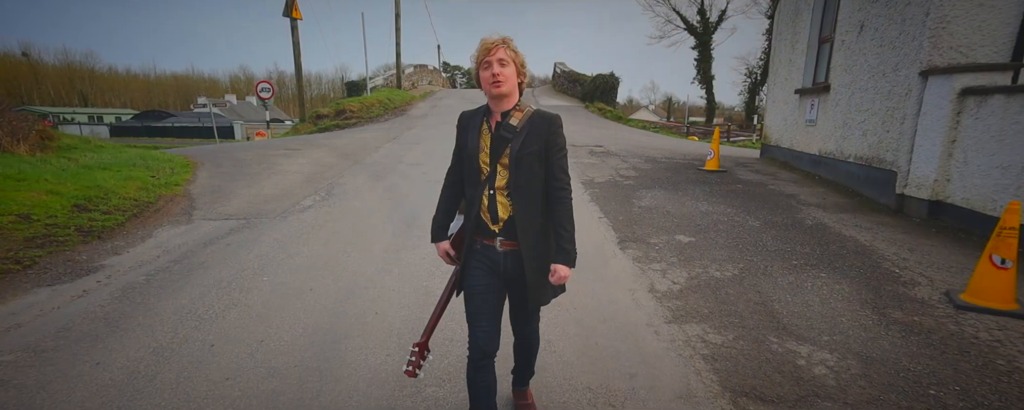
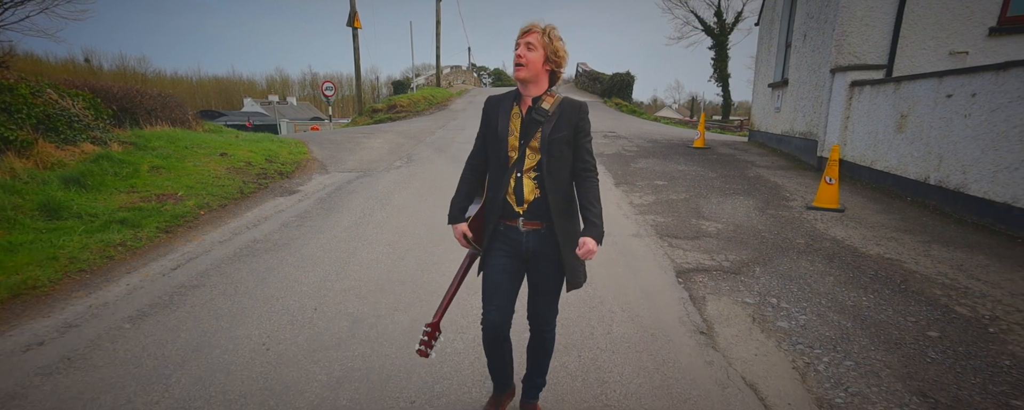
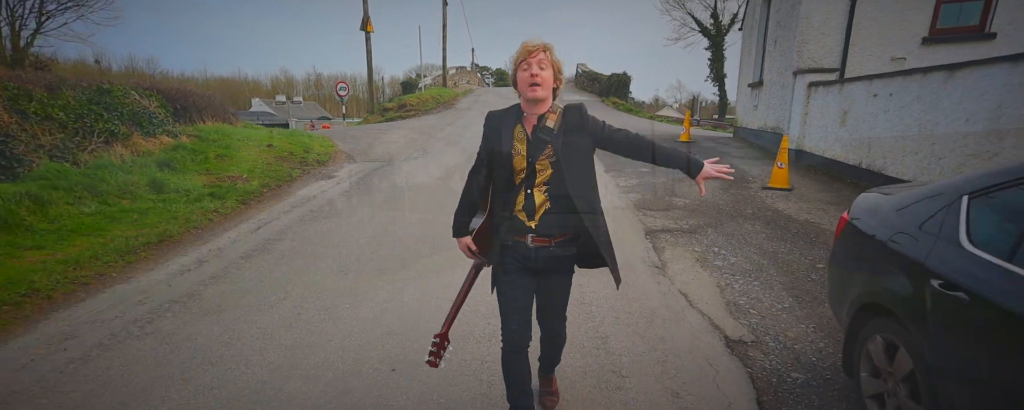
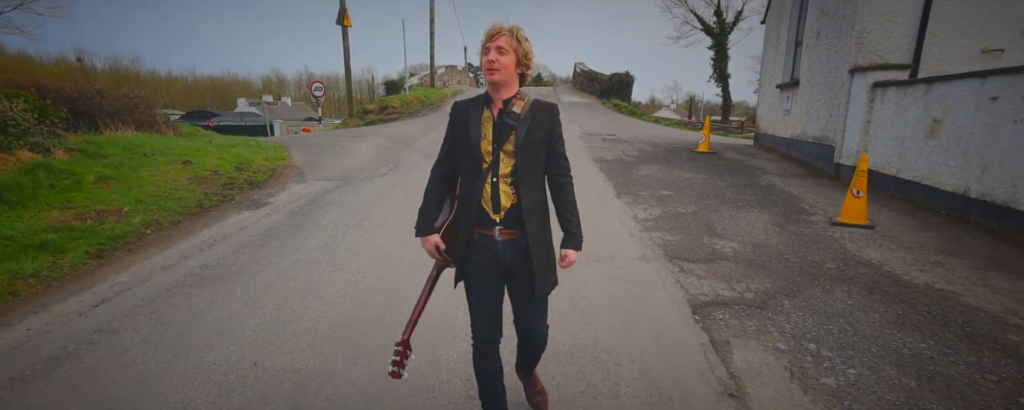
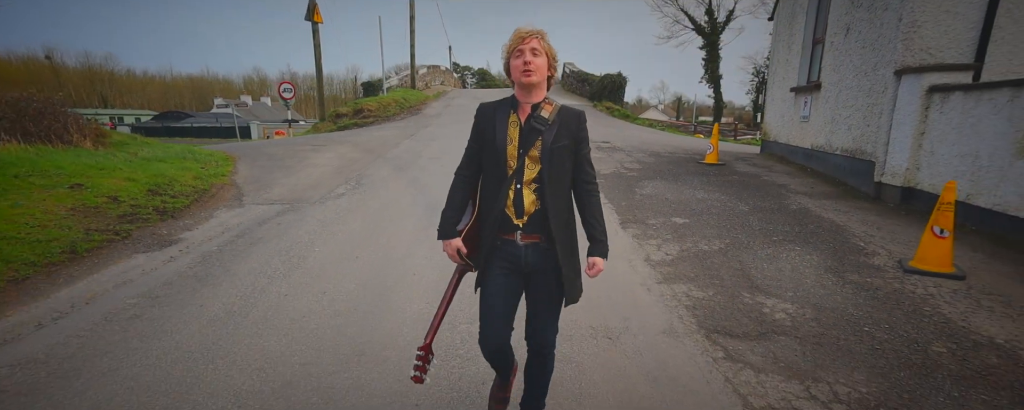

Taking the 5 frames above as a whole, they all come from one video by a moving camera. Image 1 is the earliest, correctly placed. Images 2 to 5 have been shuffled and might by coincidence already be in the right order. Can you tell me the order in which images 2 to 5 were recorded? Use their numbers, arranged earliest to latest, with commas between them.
5, 4, 2, 3
